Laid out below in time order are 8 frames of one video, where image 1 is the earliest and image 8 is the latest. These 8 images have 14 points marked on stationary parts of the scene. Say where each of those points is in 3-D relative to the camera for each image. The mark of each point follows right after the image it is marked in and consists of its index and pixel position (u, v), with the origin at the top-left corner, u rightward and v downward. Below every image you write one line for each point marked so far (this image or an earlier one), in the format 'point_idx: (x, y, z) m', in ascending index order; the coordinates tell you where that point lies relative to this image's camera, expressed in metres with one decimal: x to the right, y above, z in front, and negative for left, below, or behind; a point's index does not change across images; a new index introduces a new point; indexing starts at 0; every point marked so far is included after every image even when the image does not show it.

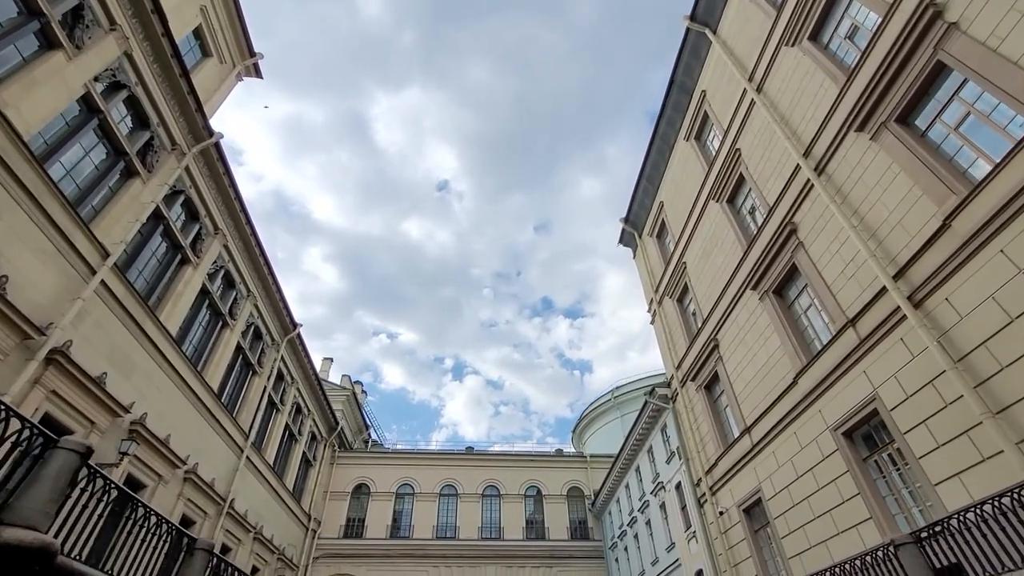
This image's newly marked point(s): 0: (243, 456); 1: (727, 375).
0: (-10.0, -6.2, +18.2) m
1: (+6.0, -2.4, +13.8) m
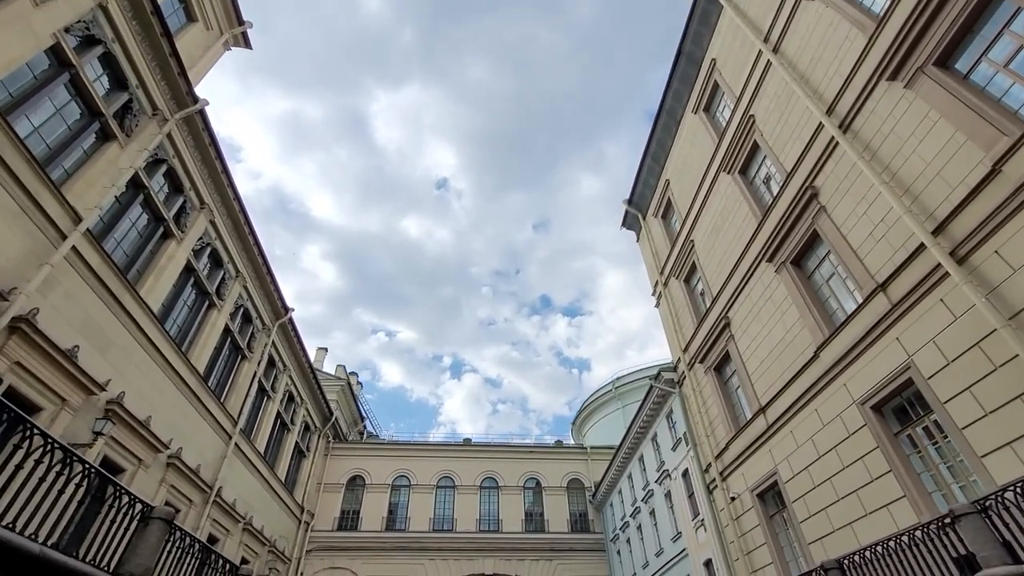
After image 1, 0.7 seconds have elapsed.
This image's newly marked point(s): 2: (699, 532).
0: (-10.0, -5.5, +17.5) m
1: (+6.0, -1.7, +13.1) m
2: (+5.6, -7.3, +14.7) m
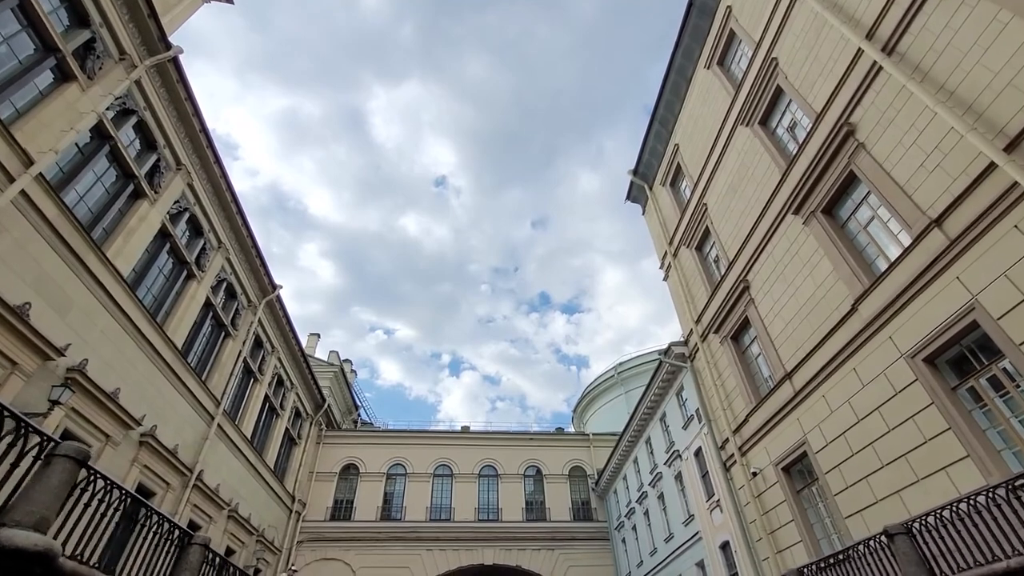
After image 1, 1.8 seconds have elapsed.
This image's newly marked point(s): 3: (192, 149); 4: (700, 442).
0: (-10.0, -4.5, +16.4) m
1: (+6.1, -0.7, +12.1) m
2: (+5.7, -6.3, +13.7) m
3: (-9.8, +4.3, +15.0) m
4: (+5.7, -4.6, +14.8) m
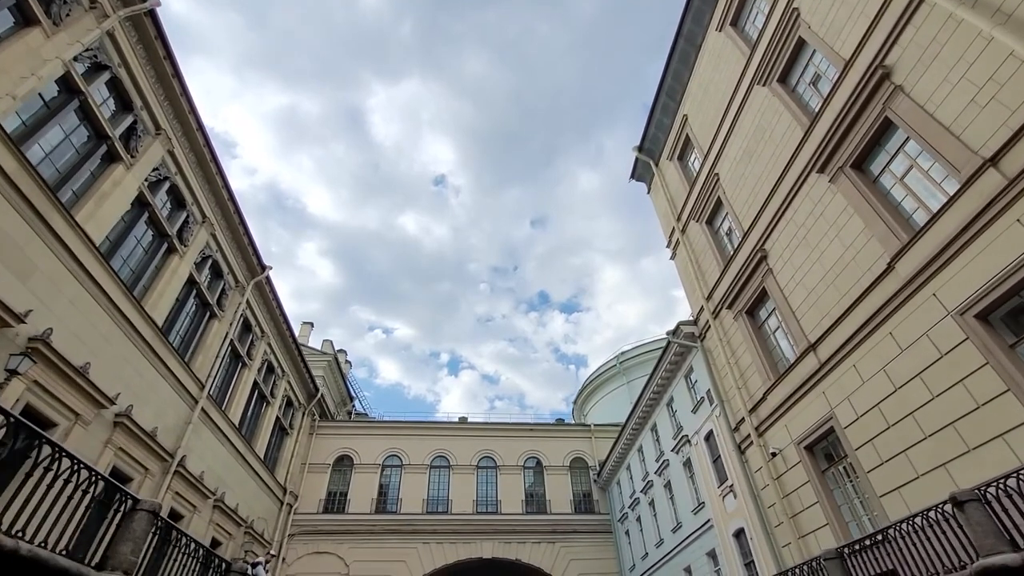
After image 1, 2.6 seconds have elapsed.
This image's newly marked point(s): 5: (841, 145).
0: (-9.9, -3.8, +15.5) m
1: (+6.1, 0.0, +11.3) m
2: (+5.7, -5.6, +12.9) m
3: (-9.7, +5.0, +14.1) m
4: (+5.7, -3.9, +14.0) m
5: (+6.4, +2.8, +9.5) m
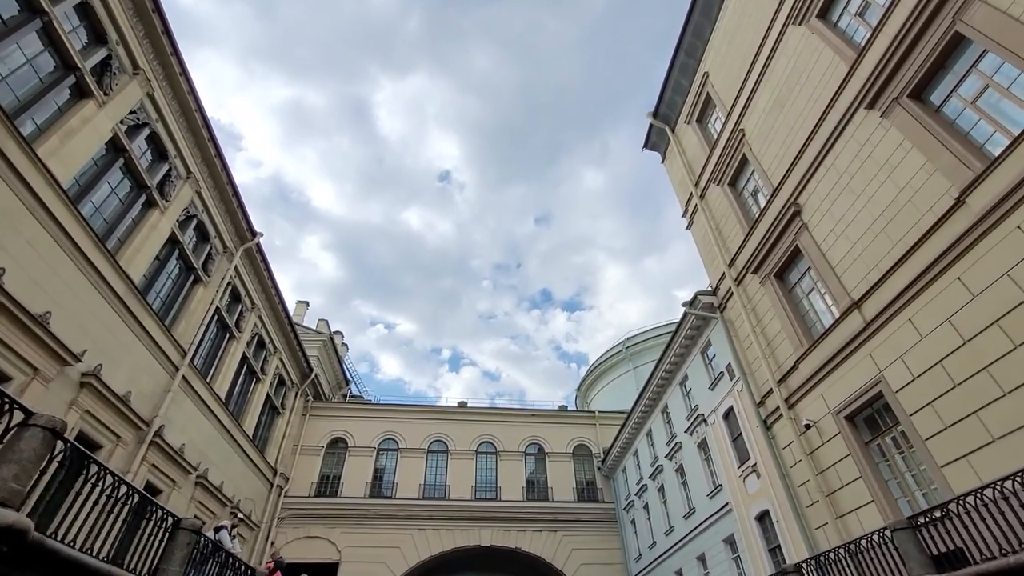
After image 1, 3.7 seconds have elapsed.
0: (-9.8, -2.6, +14.5) m
1: (+6.3, +0.9, +10.2) m
2: (+5.7, -4.7, +11.9) m
3: (-9.5, +6.2, +13.0) m
4: (+5.8, -3.0, +12.9) m
5: (+6.6, +3.7, +8.4) m
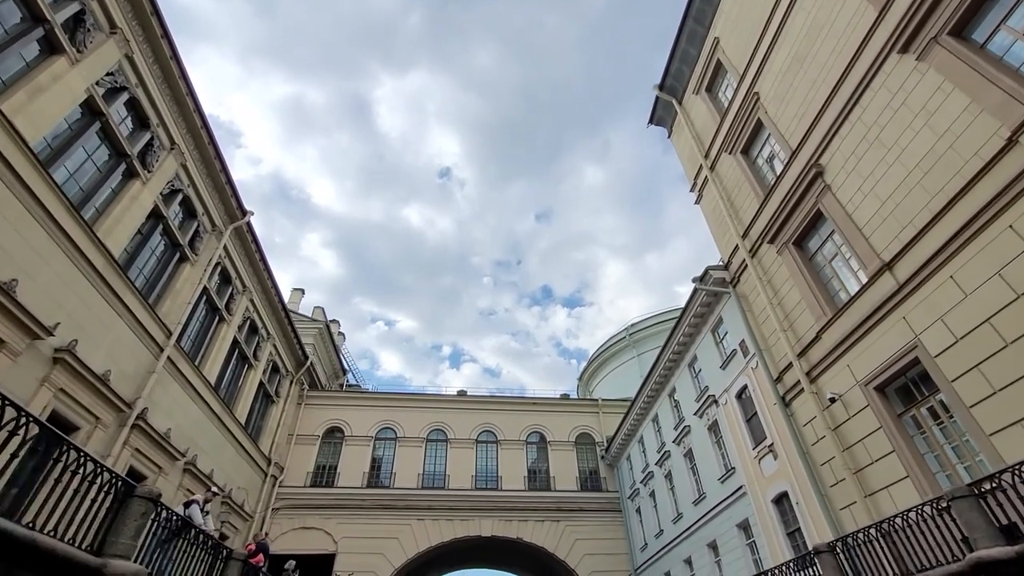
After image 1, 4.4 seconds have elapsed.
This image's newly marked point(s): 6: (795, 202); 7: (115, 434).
0: (-9.8, -1.9, +13.8) m
1: (+6.3, +1.6, +9.5) m
2: (+5.8, -4.0, +11.2) m
3: (-9.5, +6.8, +12.3) m
4: (+5.8, -2.3, +12.2) m
5: (+6.6, +4.3, +7.6) m
6: (+6.1, +1.9, +10.7) m
7: (-9.8, -3.6, +12.2) m
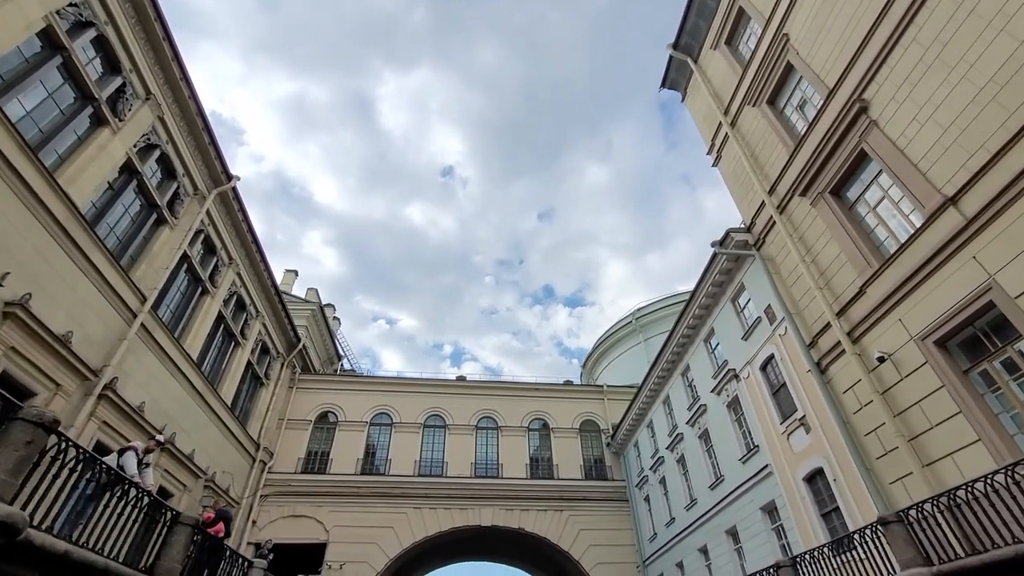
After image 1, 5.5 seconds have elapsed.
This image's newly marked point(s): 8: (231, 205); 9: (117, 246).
0: (-9.7, -0.9, +12.7) m
1: (+6.4, +2.5, +8.3) m
2: (+5.8, -3.1, +10.1) m
3: (-9.4, +7.9, +11.2) m
4: (+5.9, -1.4, +11.1) m
5: (+6.7, +5.2, +6.5) m
6: (+6.2, +2.8, +9.5) m
7: (-9.8, -2.6, +11.1) m
8: (-9.8, +2.9, +17.2) m
9: (-10.1, +1.1, +12.5) m
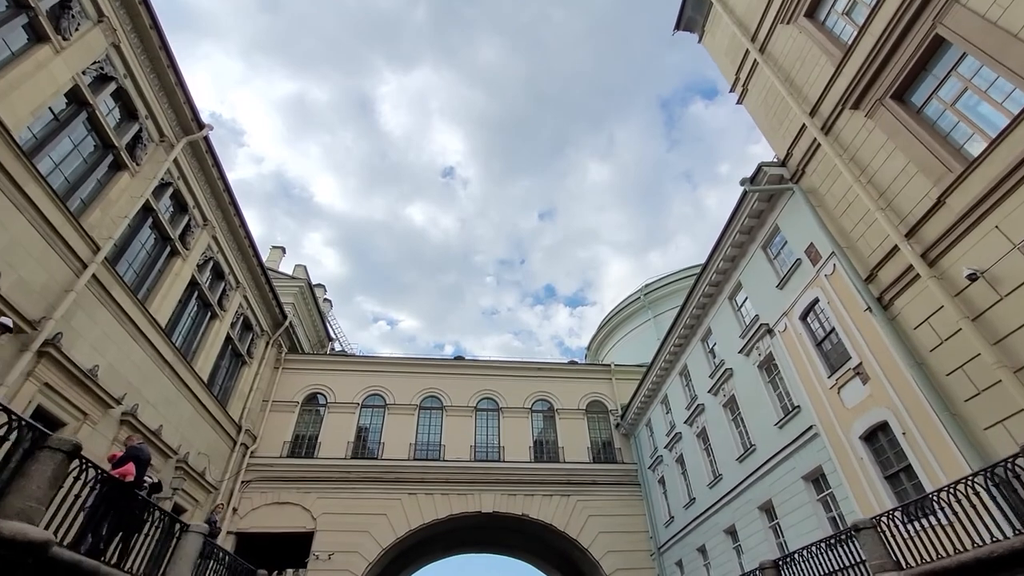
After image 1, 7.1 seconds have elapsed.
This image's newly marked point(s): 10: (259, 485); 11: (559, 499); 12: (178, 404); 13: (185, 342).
0: (-9.7, +0.3, +11.2) m
1: (+6.4, +3.8, +6.8) m
2: (+5.9, -1.8, +8.6) m
3: (-9.4, +9.1, +9.7) m
4: (+5.9, -0.1, +9.6) m
5: (+6.7, +6.5, +5.0) m
6: (+6.2, +4.1, +8.0) m
7: (-9.7, -1.4, +9.6) m
8: (-9.8, +4.1, +15.7) m
9: (-10.1, +2.3, +11.0) m
10: (-9.7, -7.5, +18.8) m
11: (+1.9, -8.3, +19.3) m
12: (-10.3, -3.5, +15.0) m
13: (-10.6, -1.7, +15.9) m
